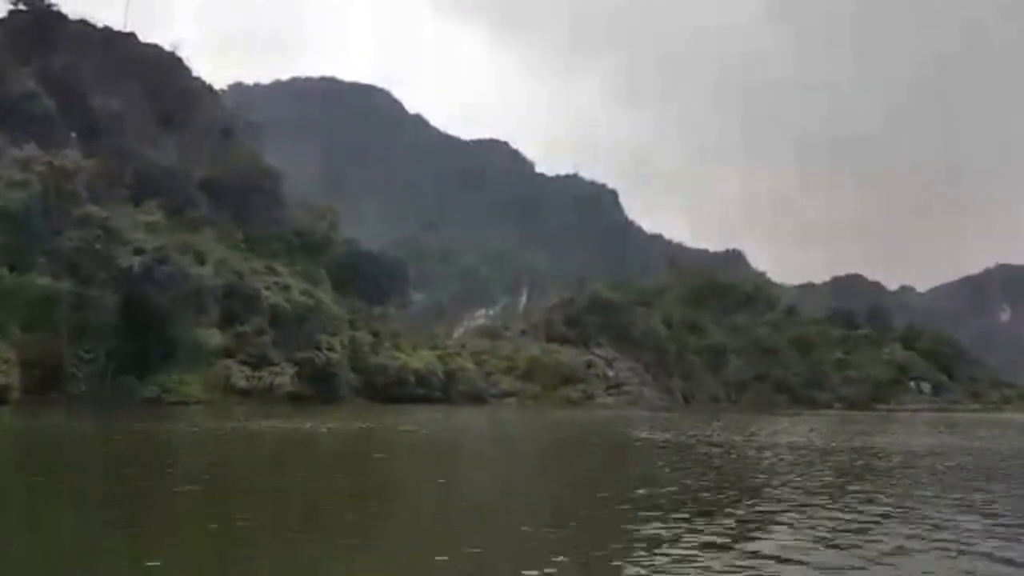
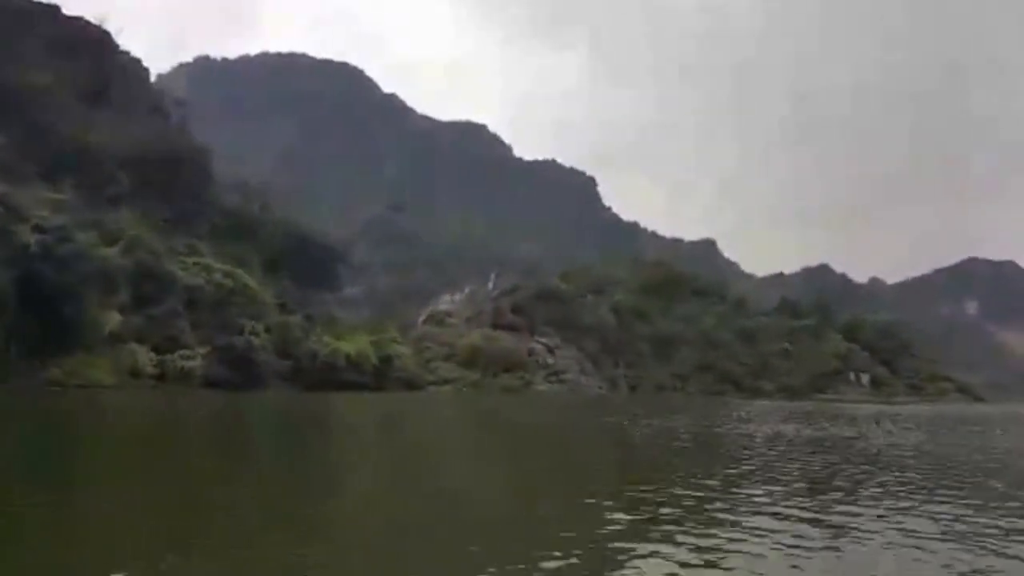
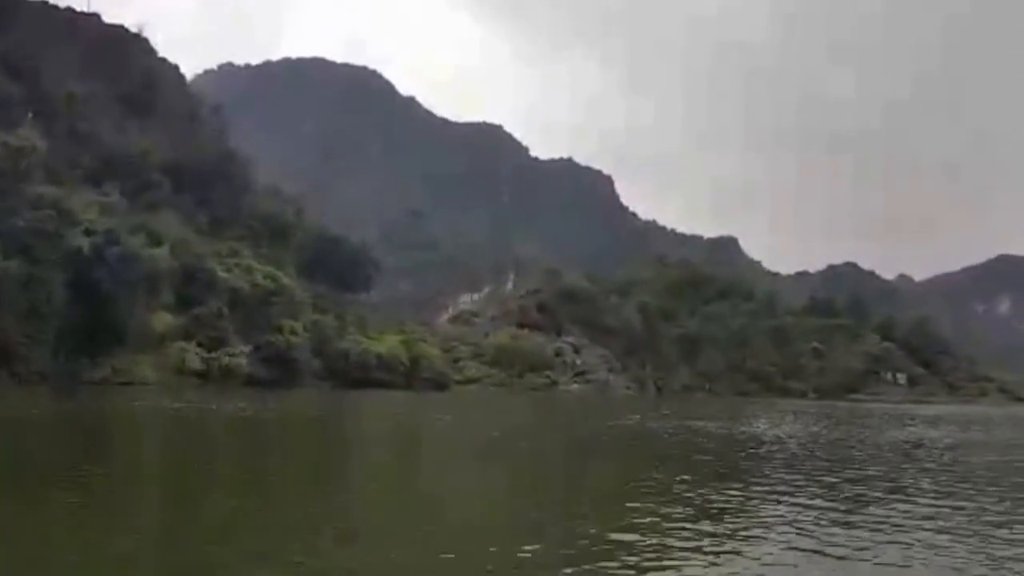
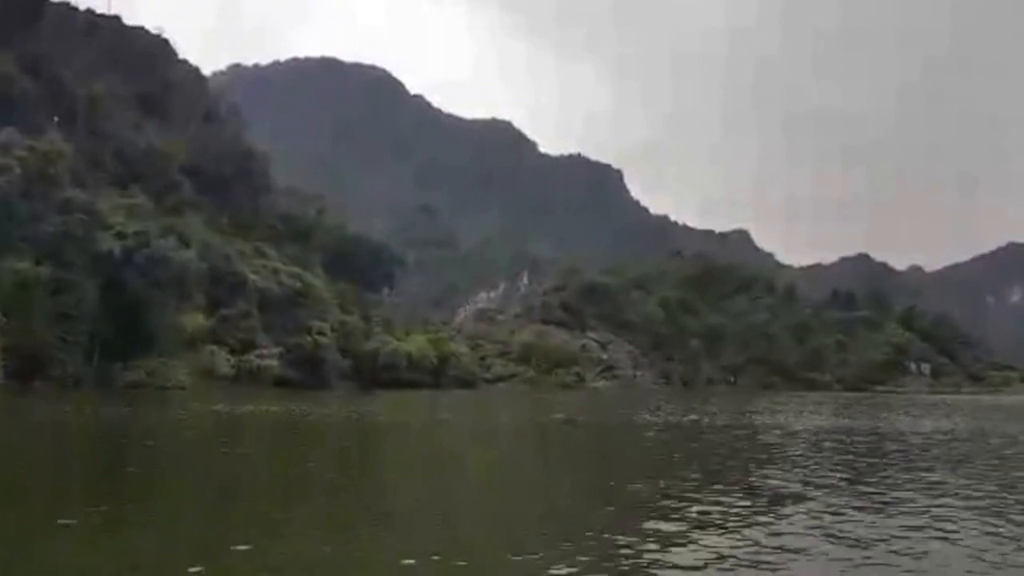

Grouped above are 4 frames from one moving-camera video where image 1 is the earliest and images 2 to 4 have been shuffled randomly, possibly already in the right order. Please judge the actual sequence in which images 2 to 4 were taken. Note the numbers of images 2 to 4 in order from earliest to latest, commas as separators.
4, 3, 2
